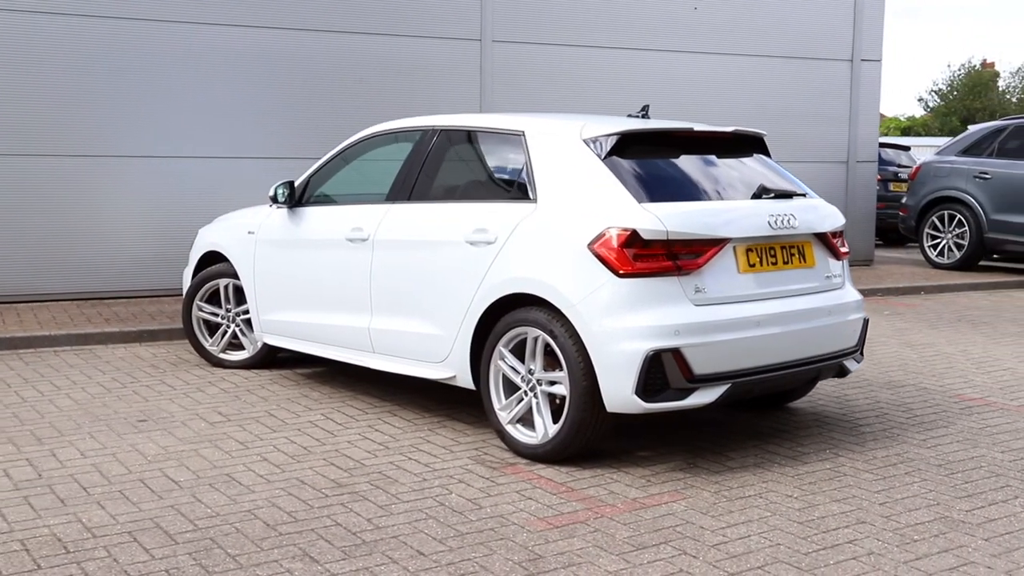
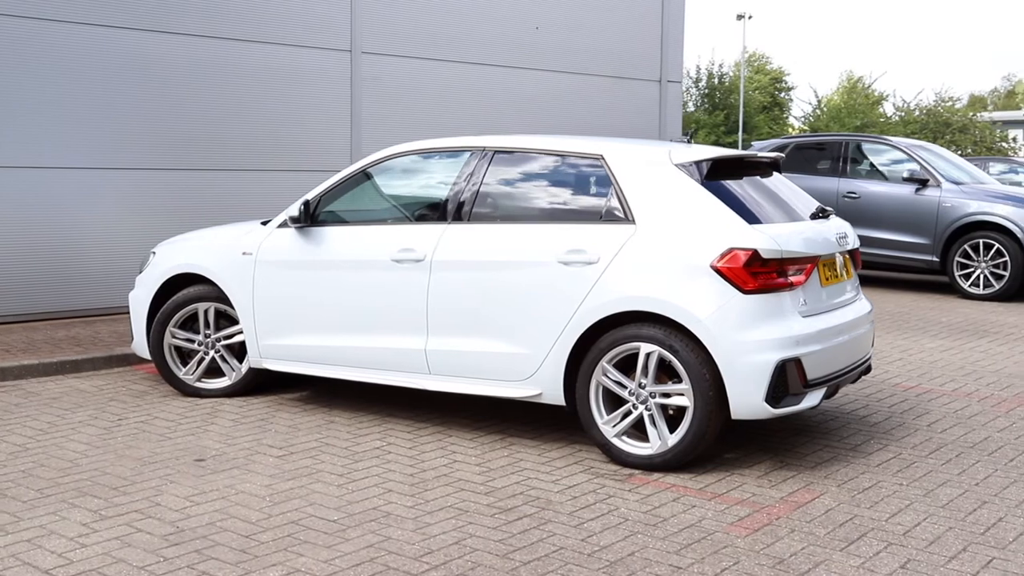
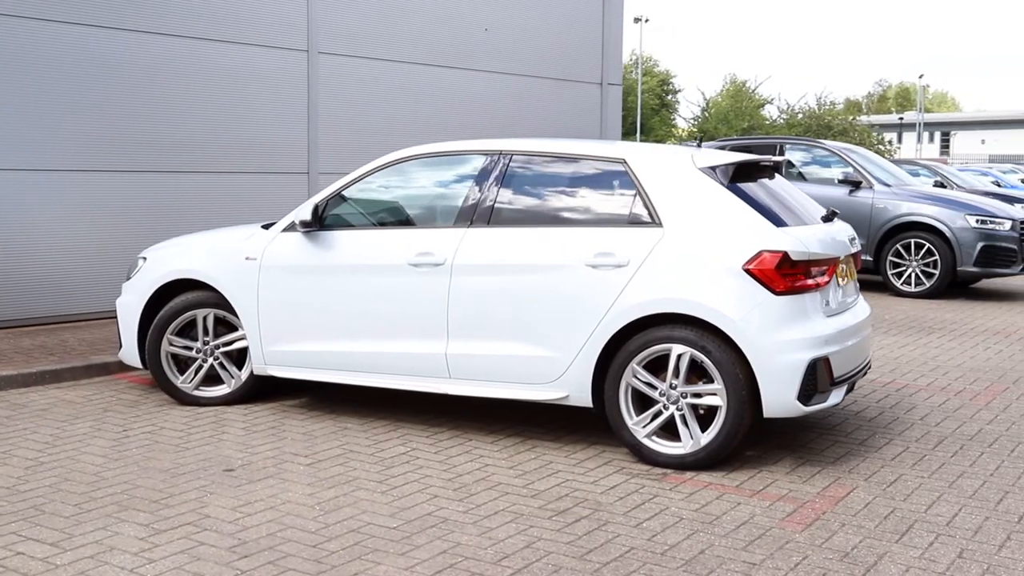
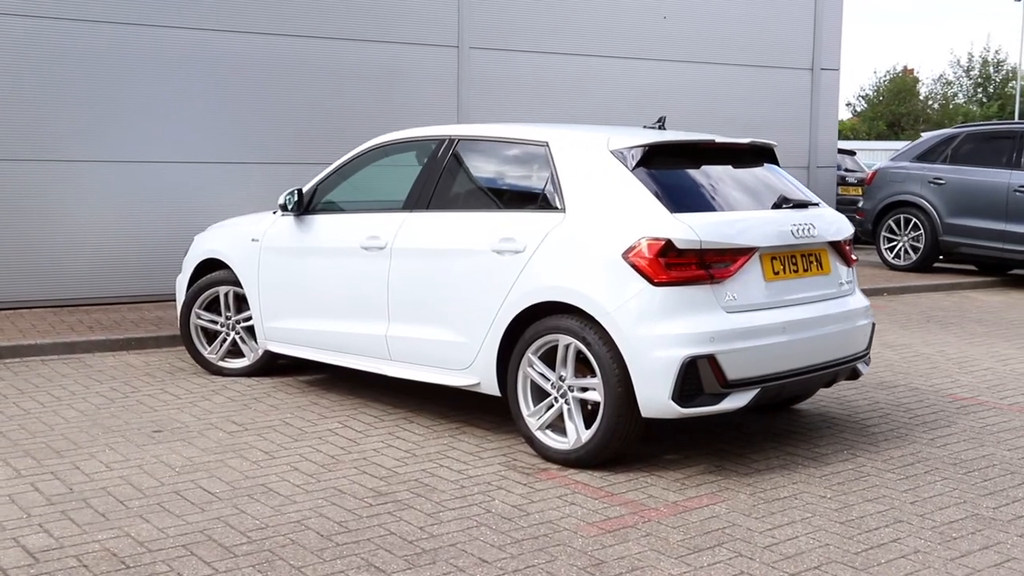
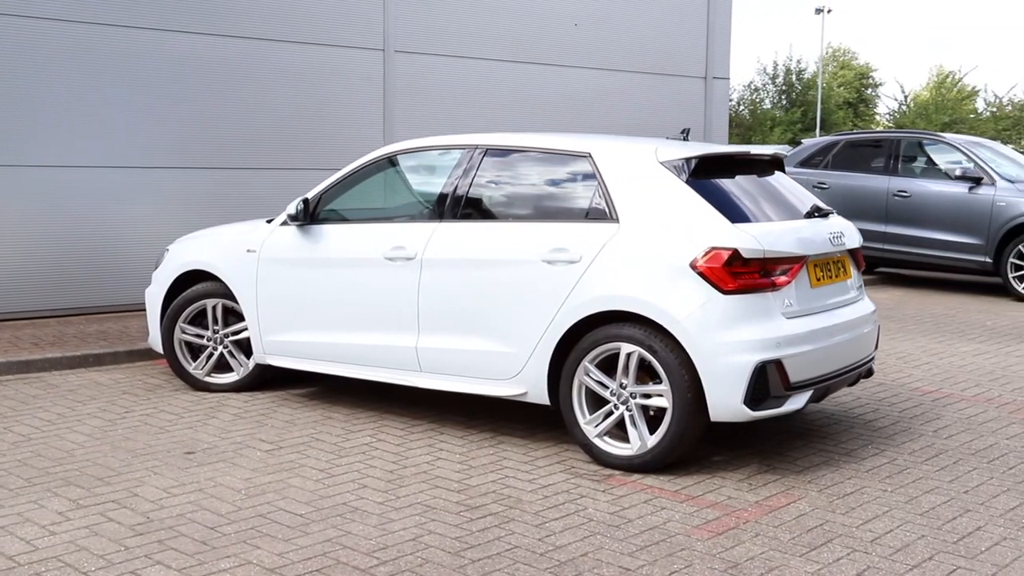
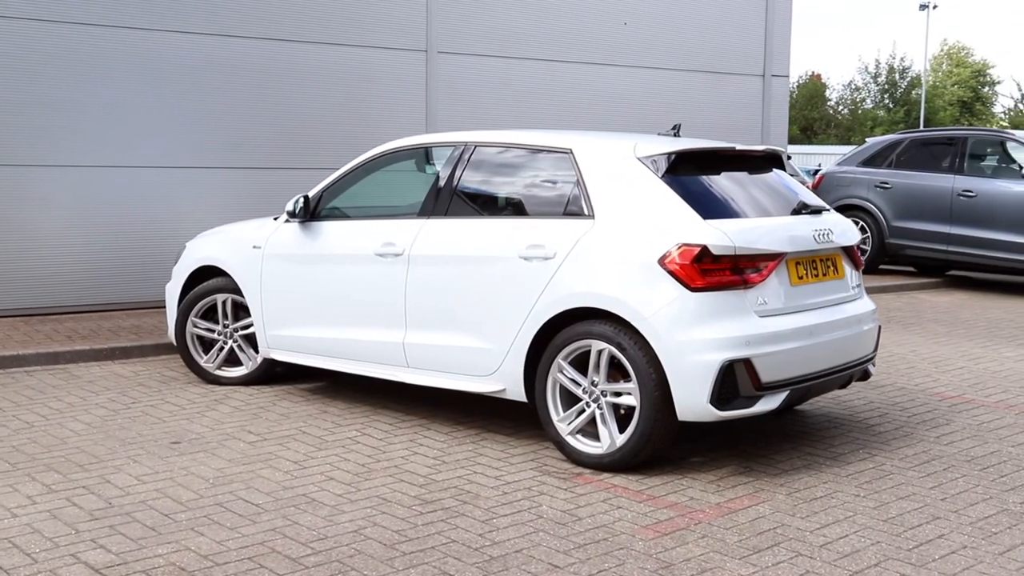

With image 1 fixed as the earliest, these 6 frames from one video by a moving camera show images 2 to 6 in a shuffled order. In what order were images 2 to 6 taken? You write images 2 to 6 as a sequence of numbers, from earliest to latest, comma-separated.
4, 6, 5, 2, 3
